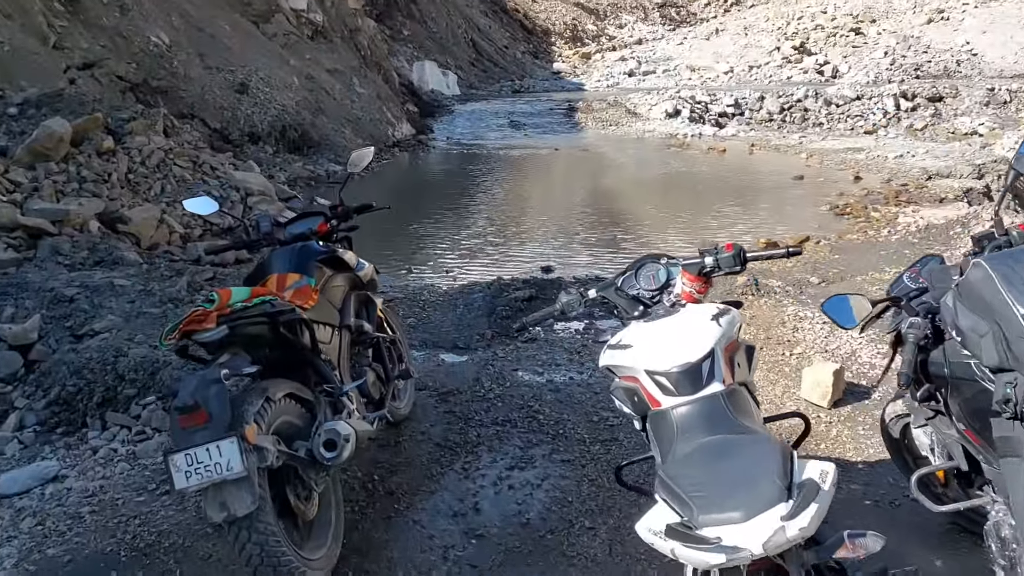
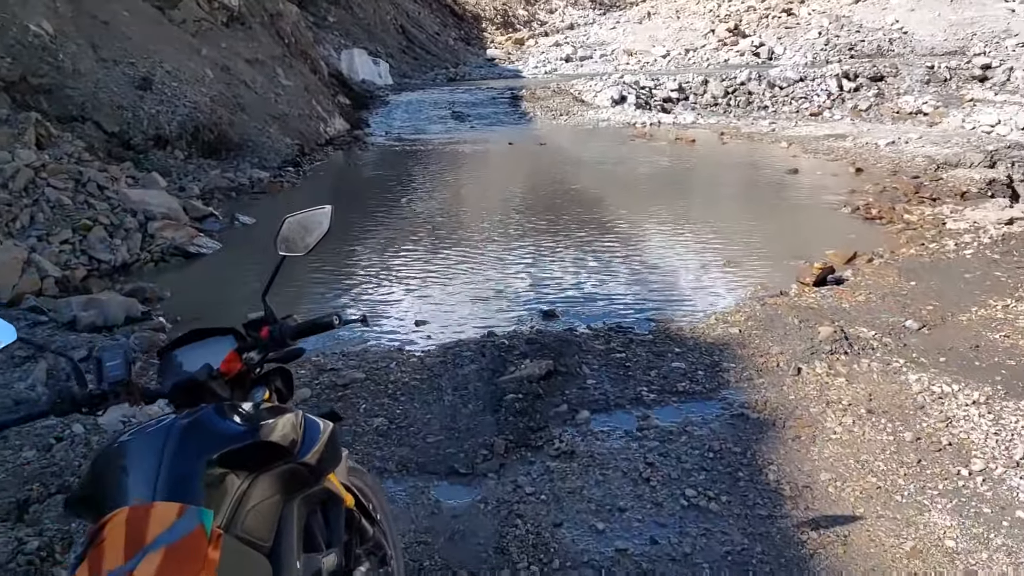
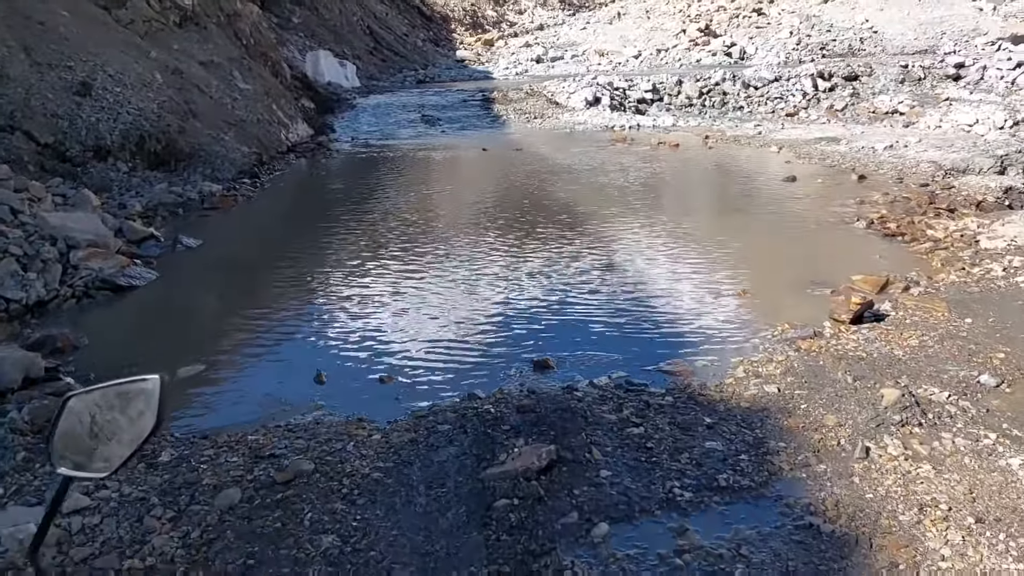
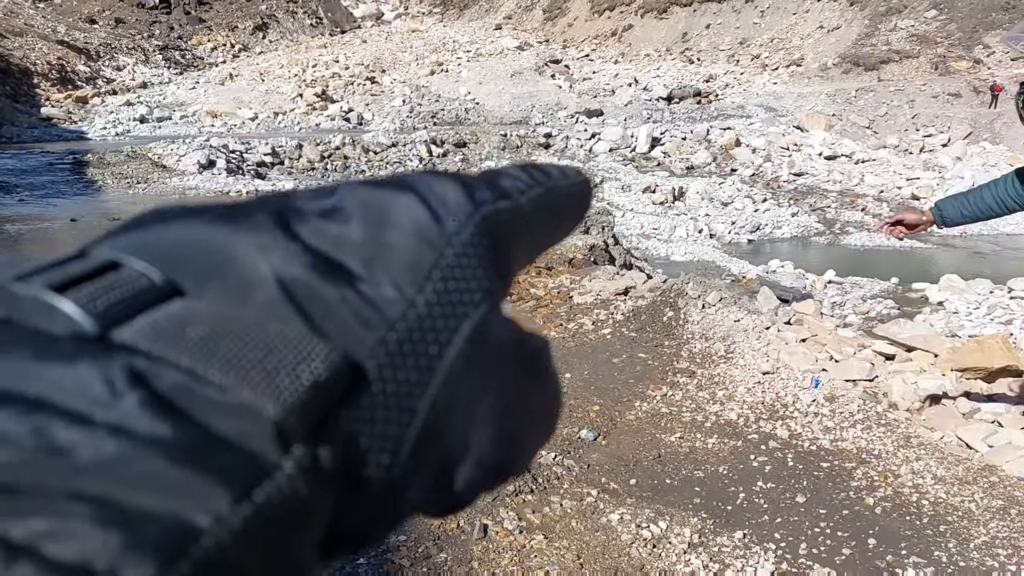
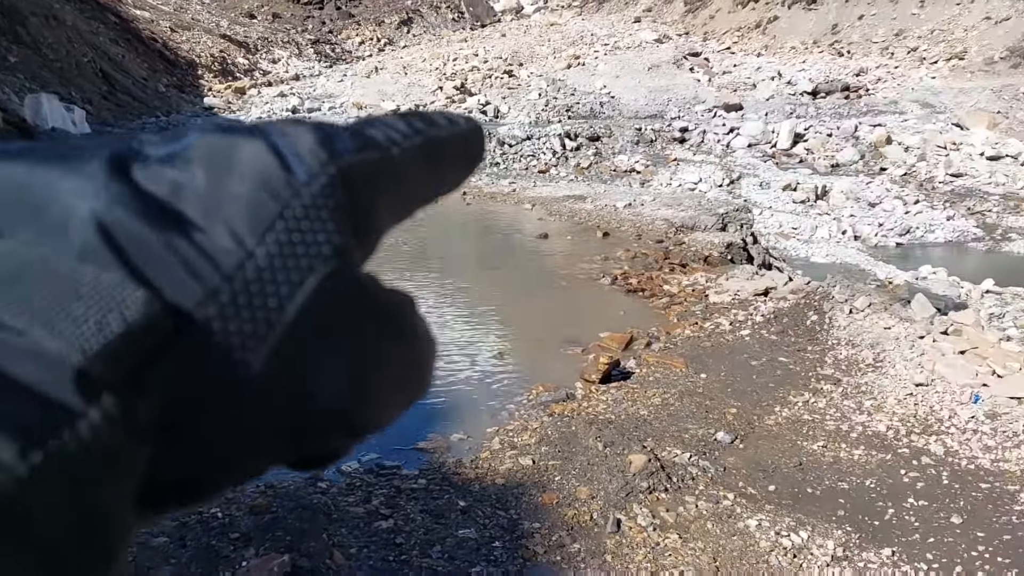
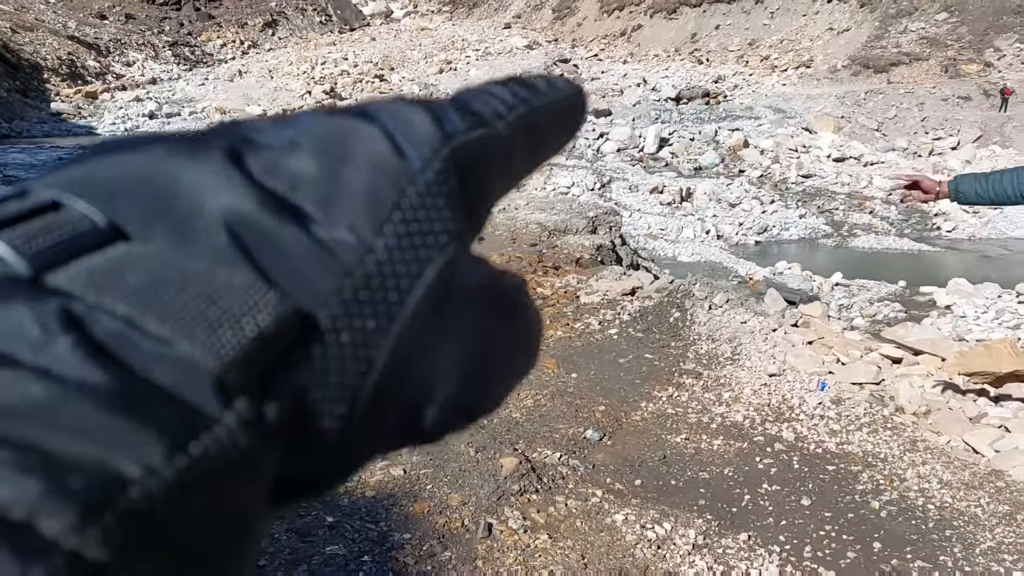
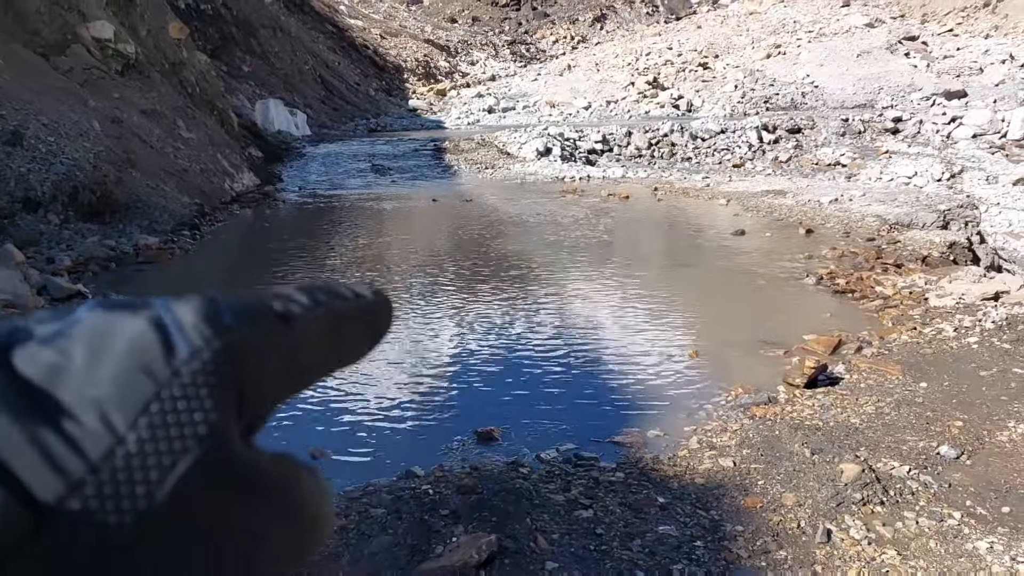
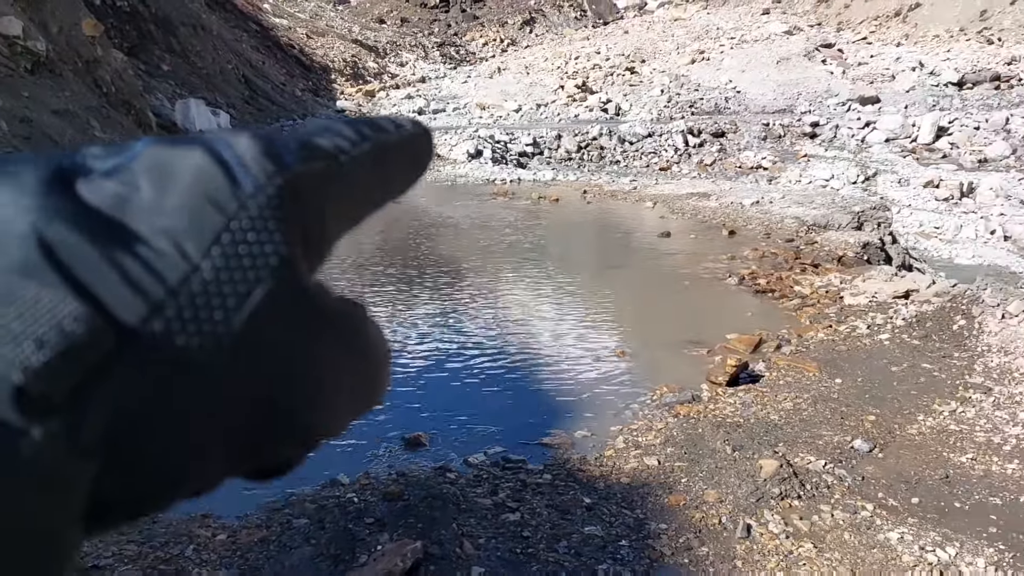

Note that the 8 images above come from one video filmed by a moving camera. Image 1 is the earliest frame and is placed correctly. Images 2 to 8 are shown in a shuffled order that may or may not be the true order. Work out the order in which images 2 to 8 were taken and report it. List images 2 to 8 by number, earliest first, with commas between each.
2, 3, 7, 8, 5, 6, 4
